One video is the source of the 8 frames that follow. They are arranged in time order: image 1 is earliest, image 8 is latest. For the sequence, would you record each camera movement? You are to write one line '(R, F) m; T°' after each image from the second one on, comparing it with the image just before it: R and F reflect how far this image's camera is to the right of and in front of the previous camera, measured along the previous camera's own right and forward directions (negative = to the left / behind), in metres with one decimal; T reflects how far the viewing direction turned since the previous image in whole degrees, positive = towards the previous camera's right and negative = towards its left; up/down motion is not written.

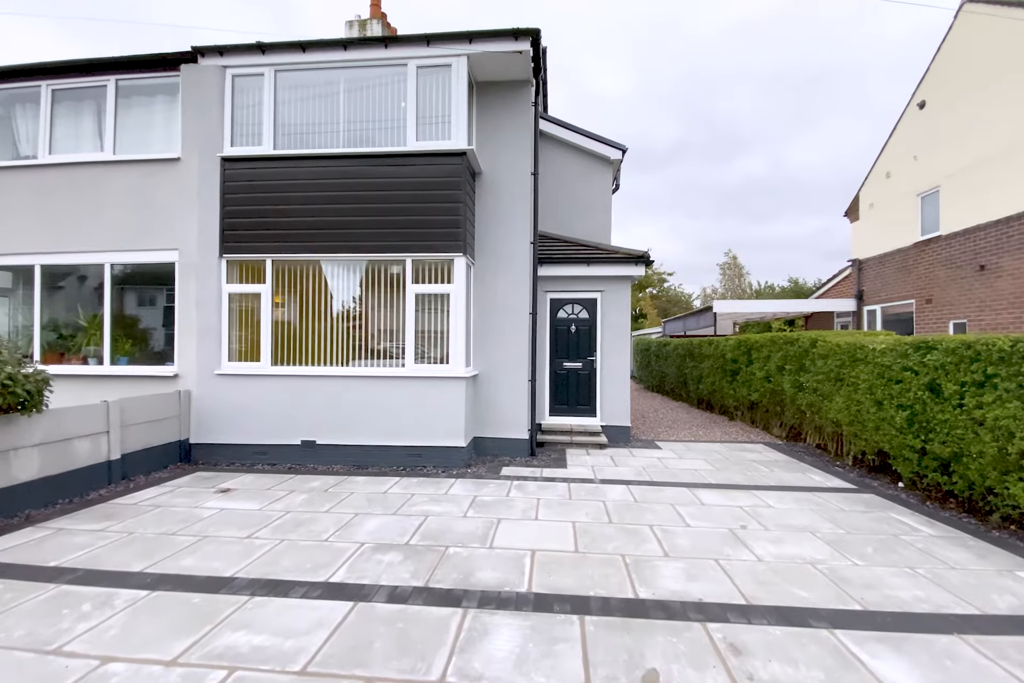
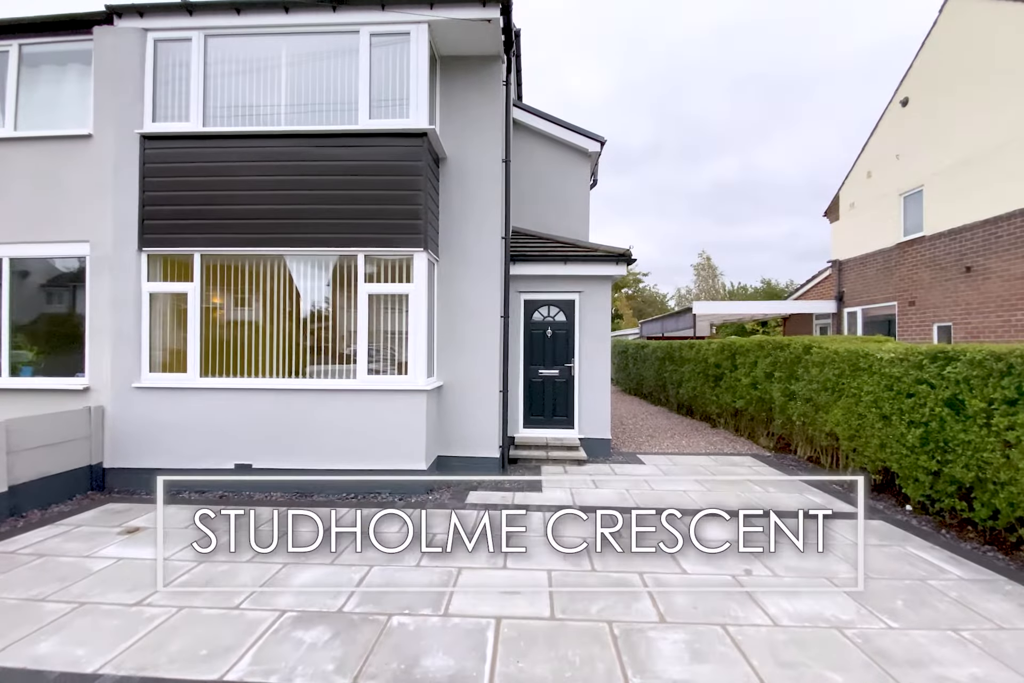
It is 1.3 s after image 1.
(+0.1, +0.8) m; +3°
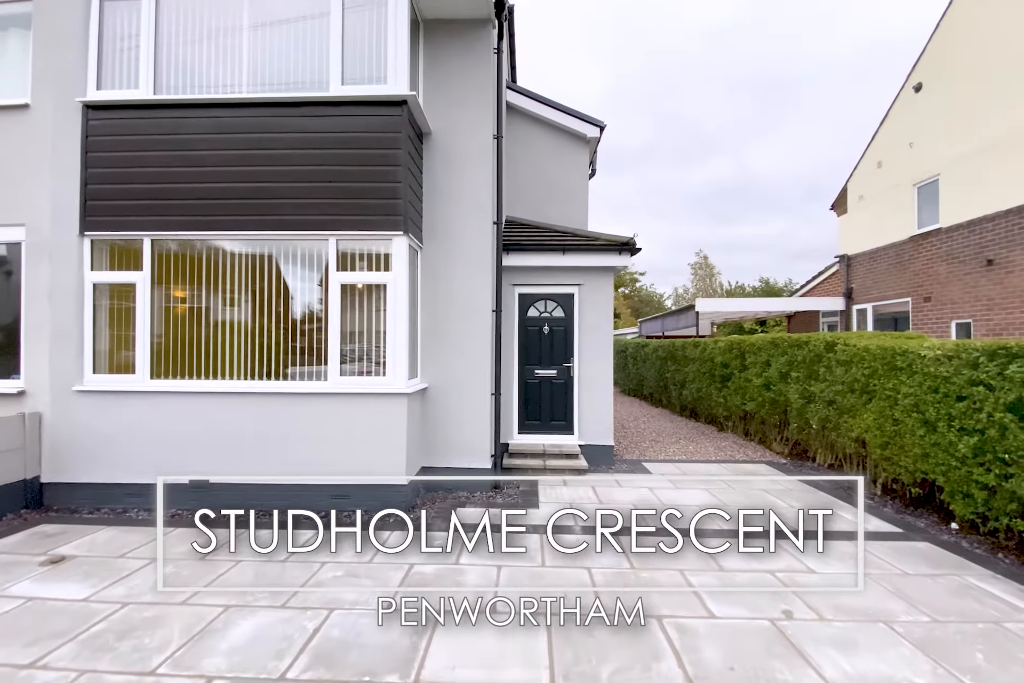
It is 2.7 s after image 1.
(0.0, +0.7) m; 0°
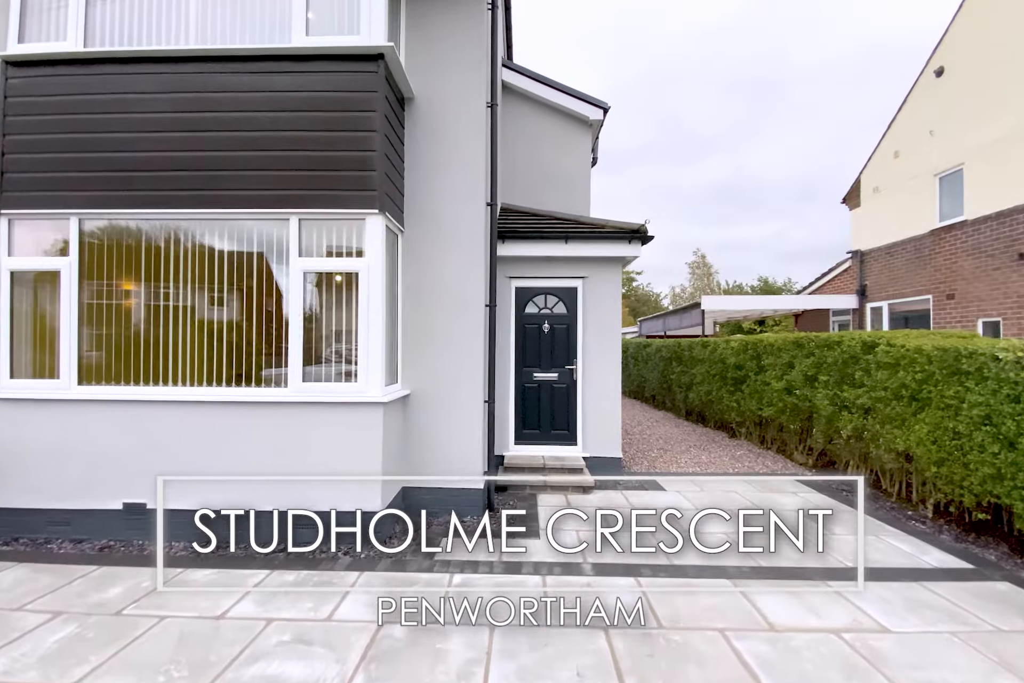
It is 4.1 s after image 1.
(0.0, +0.8) m; +1°
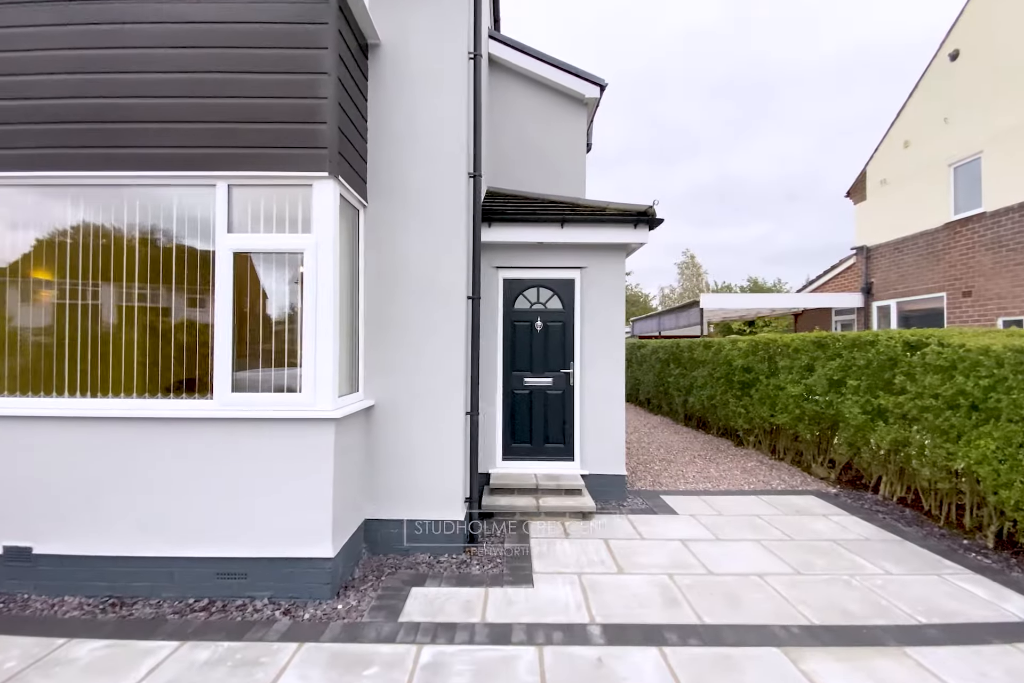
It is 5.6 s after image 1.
(0.0, +0.9) m; +1°
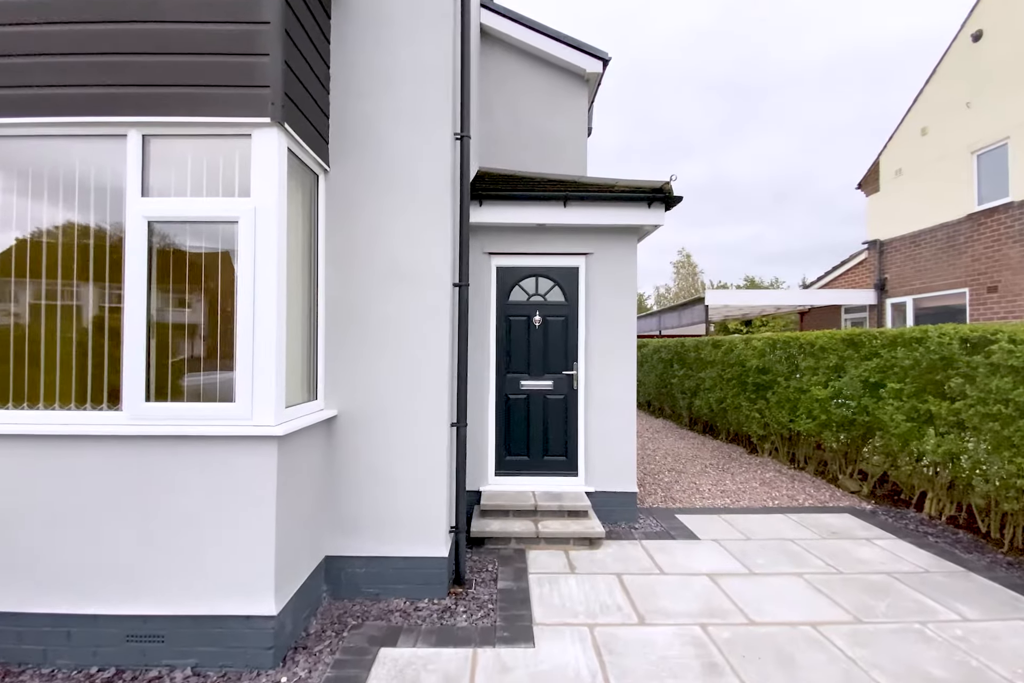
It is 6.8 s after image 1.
(0.0, +0.7) m; +1°
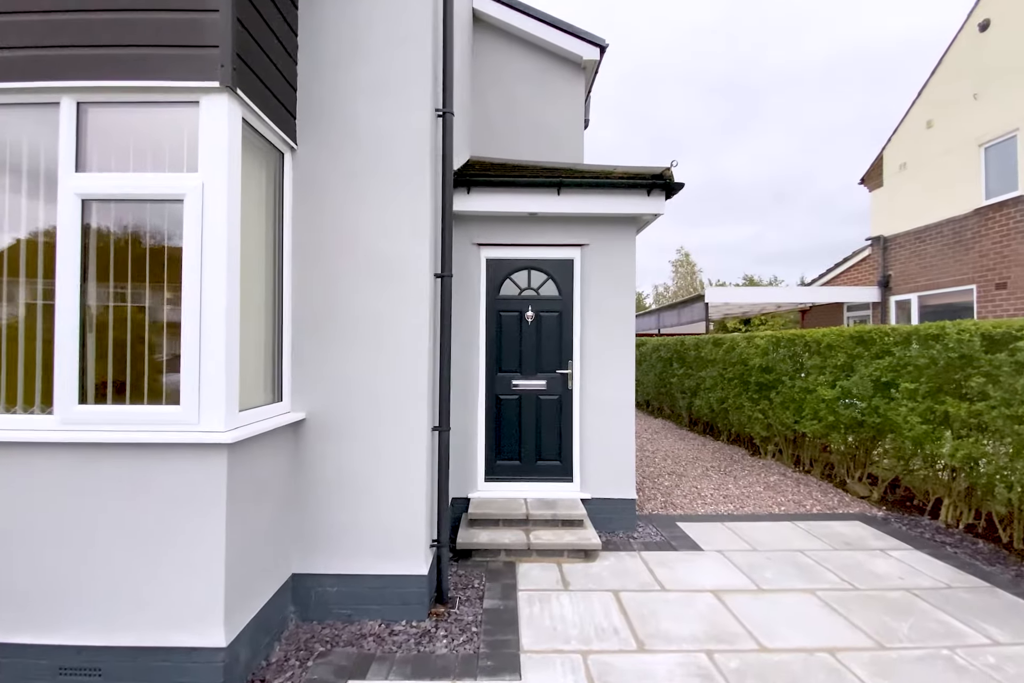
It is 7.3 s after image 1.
(+0.1, +0.3) m; 0°
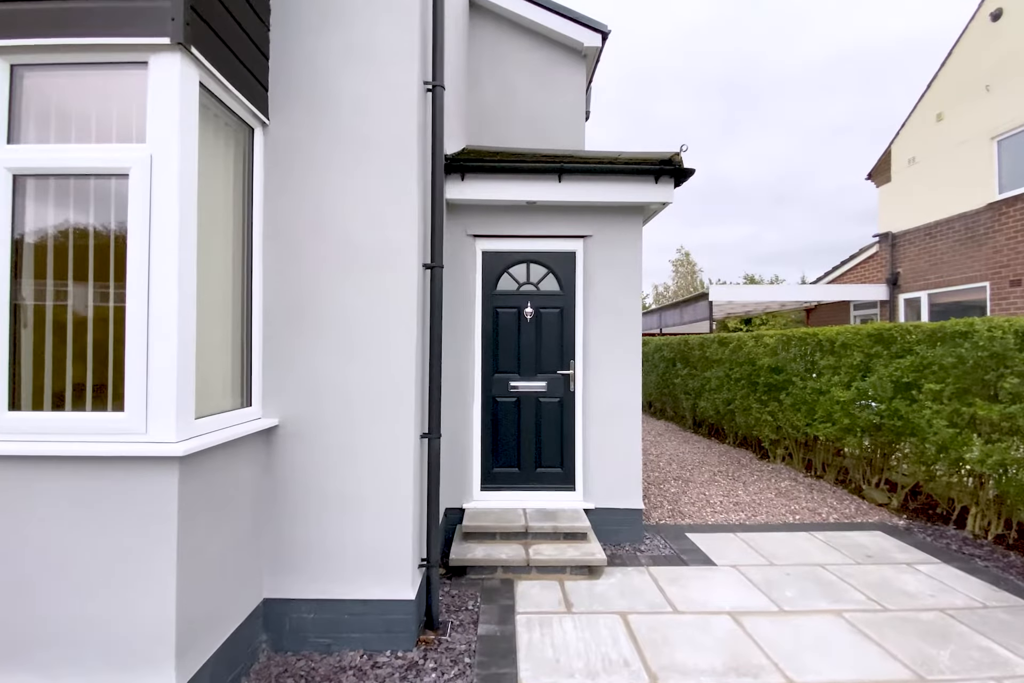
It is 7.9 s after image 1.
(0.0, +0.3) m; 0°
